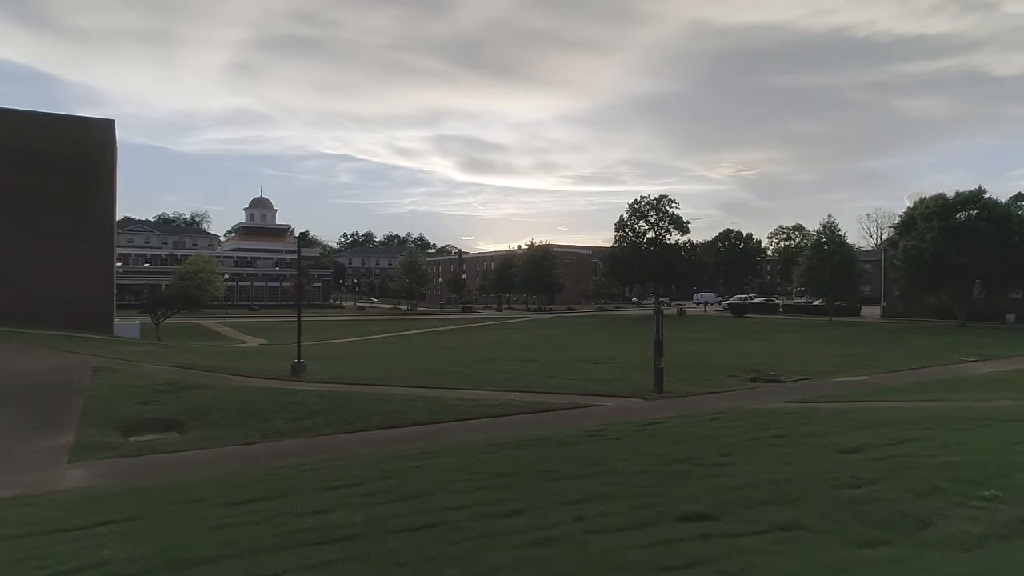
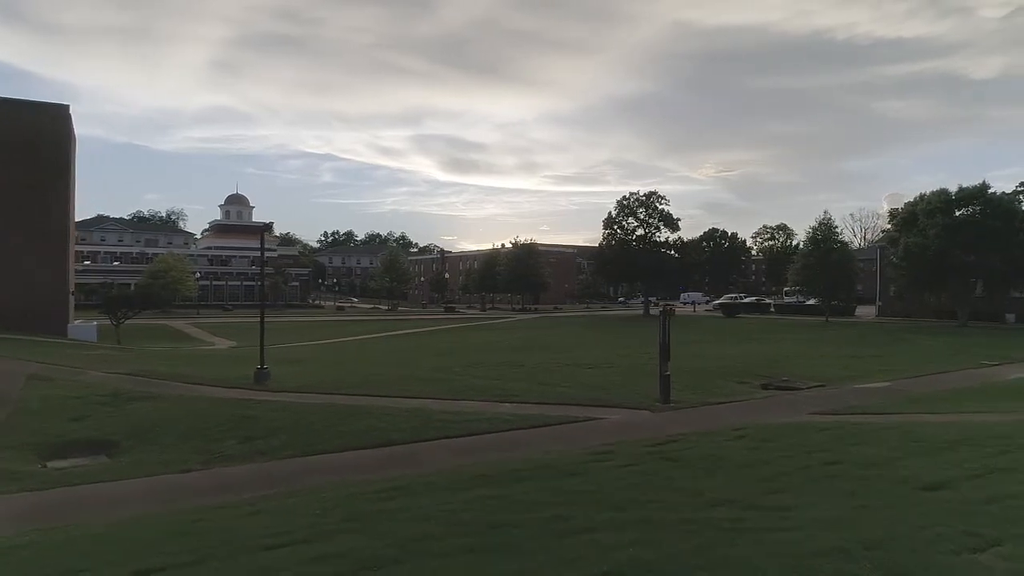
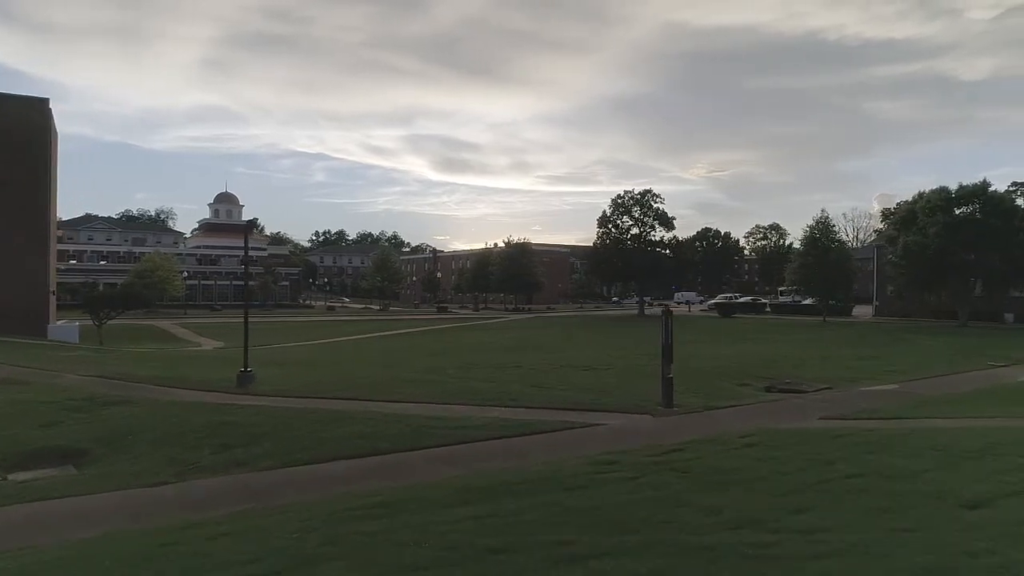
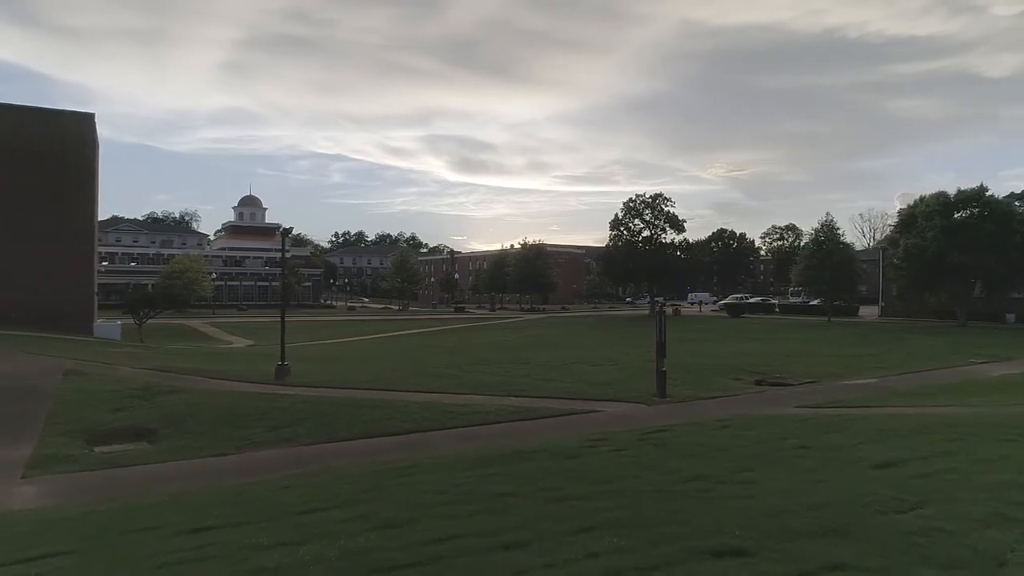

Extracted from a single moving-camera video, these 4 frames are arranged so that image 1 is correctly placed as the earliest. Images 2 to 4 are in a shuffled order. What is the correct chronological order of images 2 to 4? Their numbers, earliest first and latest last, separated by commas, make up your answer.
4, 2, 3
